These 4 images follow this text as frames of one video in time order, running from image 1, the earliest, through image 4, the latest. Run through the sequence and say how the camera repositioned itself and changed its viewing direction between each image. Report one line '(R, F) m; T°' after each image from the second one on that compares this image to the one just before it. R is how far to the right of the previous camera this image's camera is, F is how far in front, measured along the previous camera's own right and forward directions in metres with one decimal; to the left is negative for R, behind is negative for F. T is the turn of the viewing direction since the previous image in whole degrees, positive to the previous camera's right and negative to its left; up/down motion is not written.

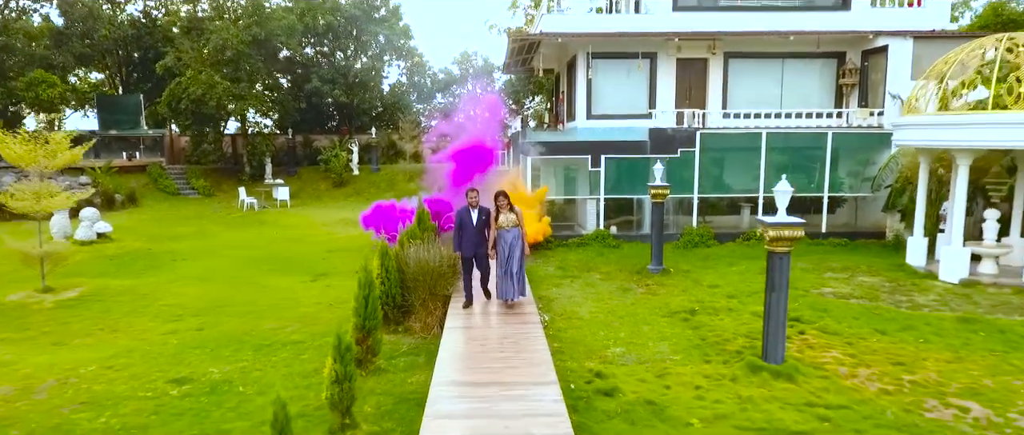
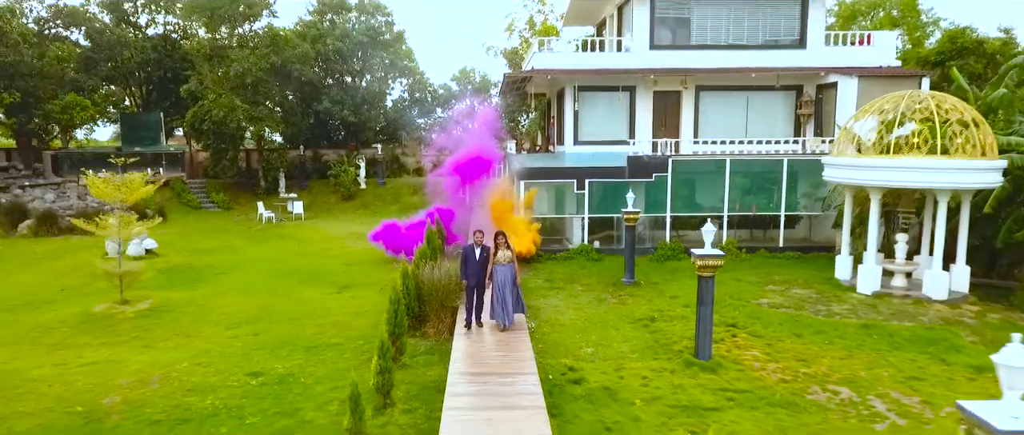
(0.0, -1.9) m; 0°
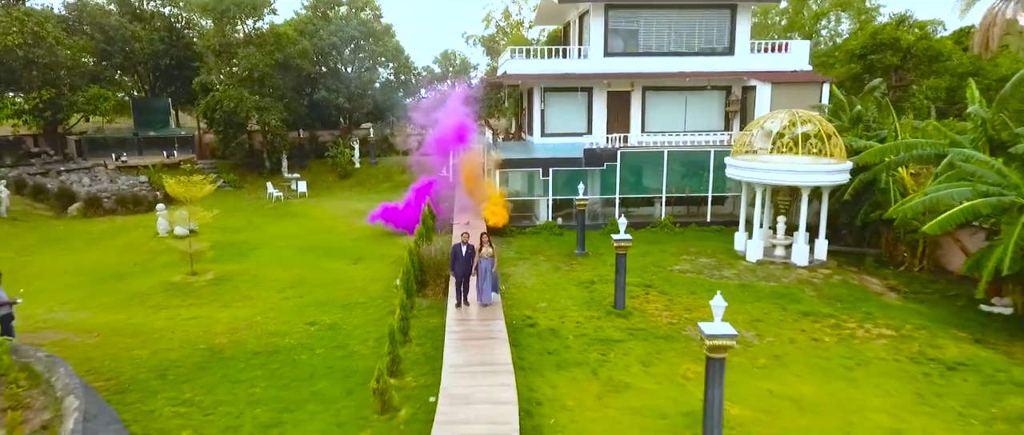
(+0.1, -3.4) m; +2°
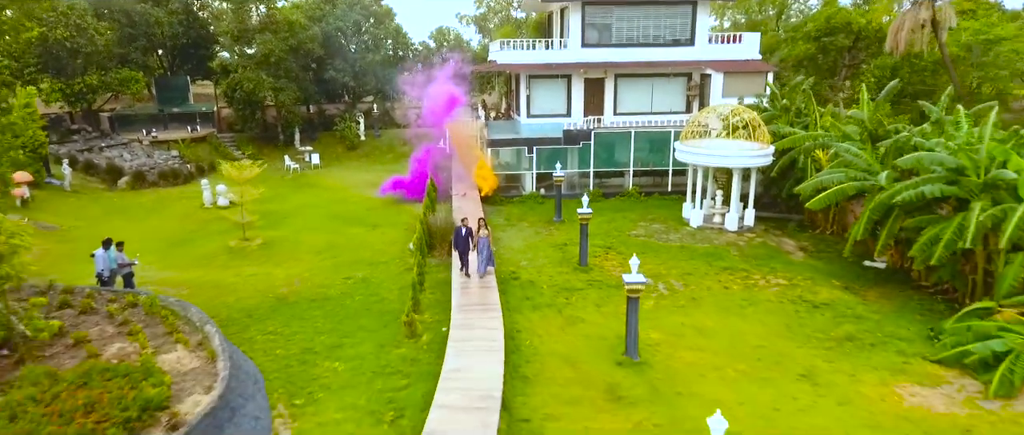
(+0.1, -3.4) m; +1°
